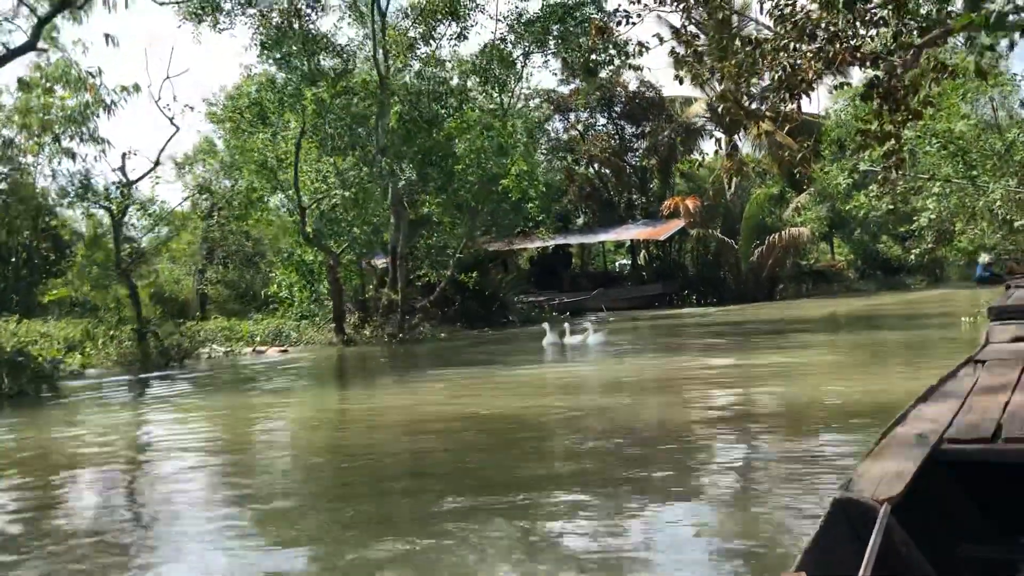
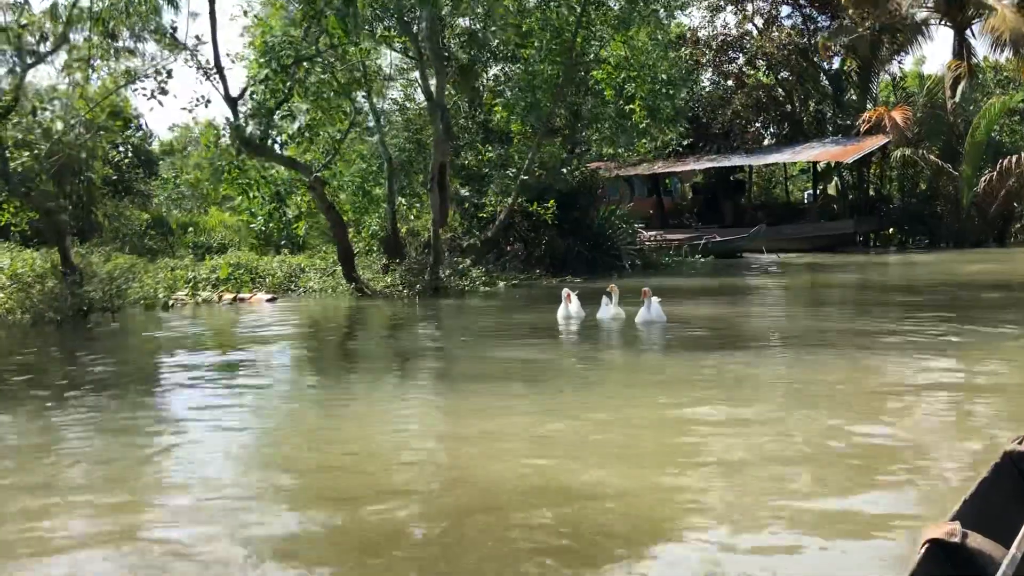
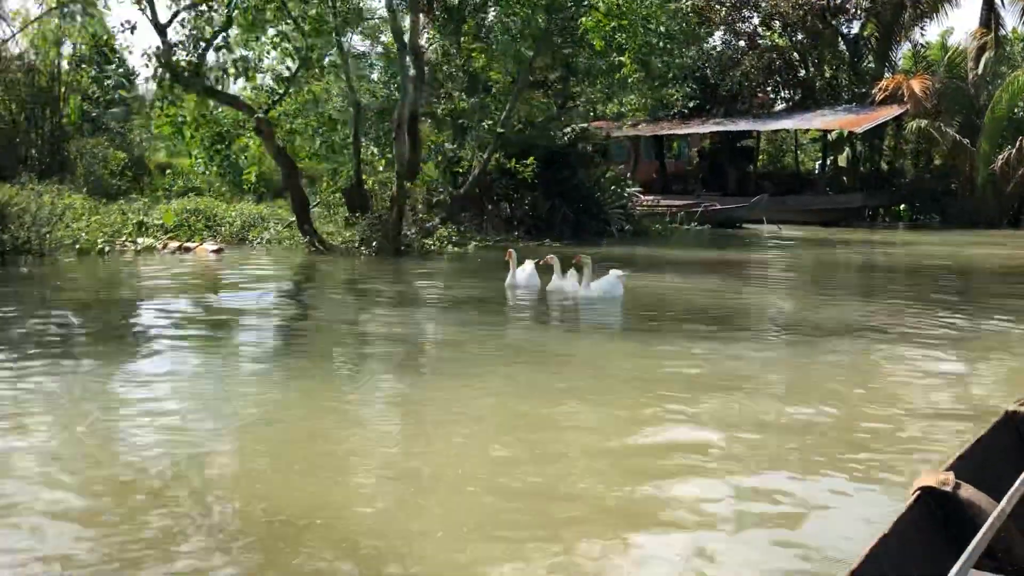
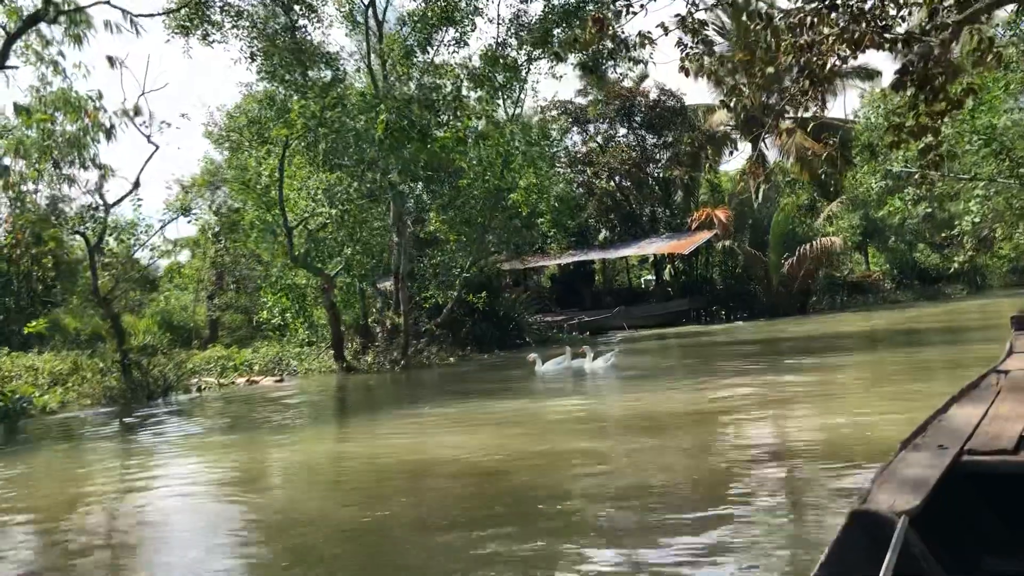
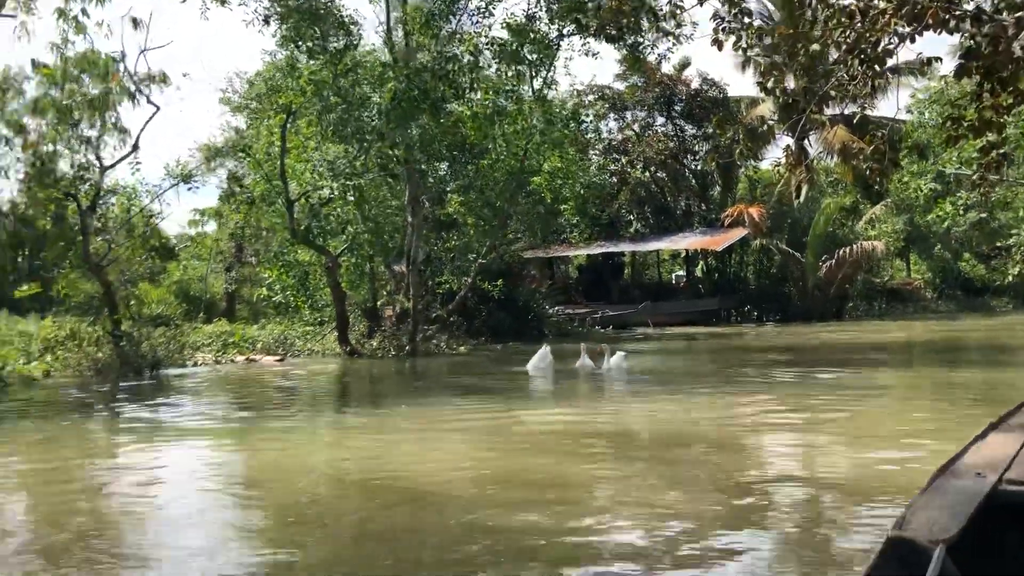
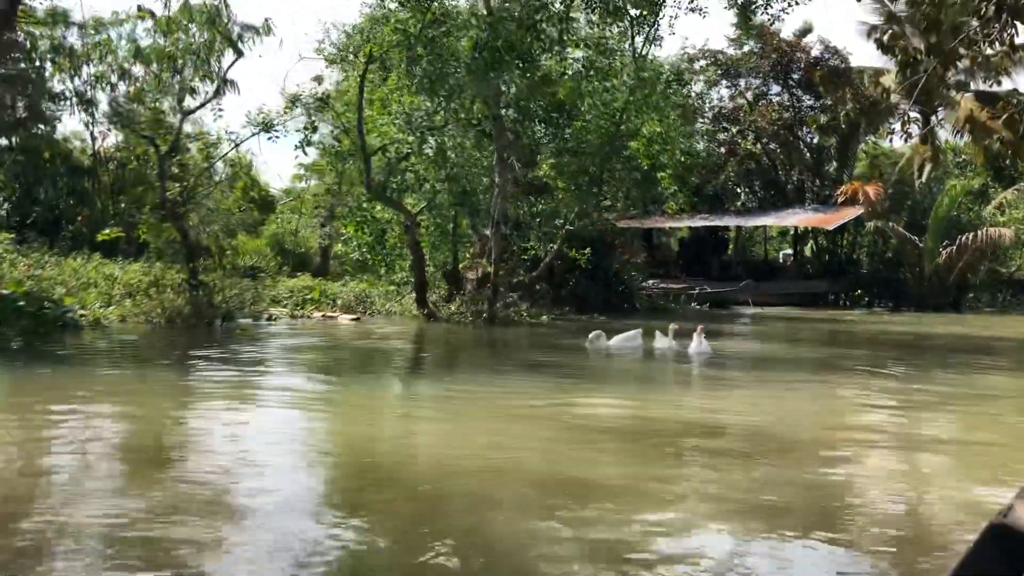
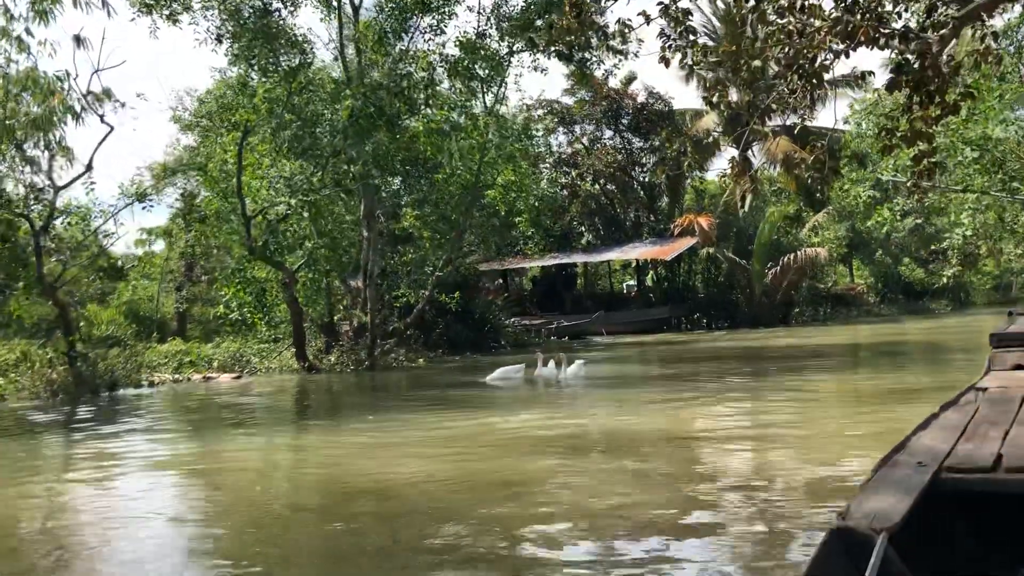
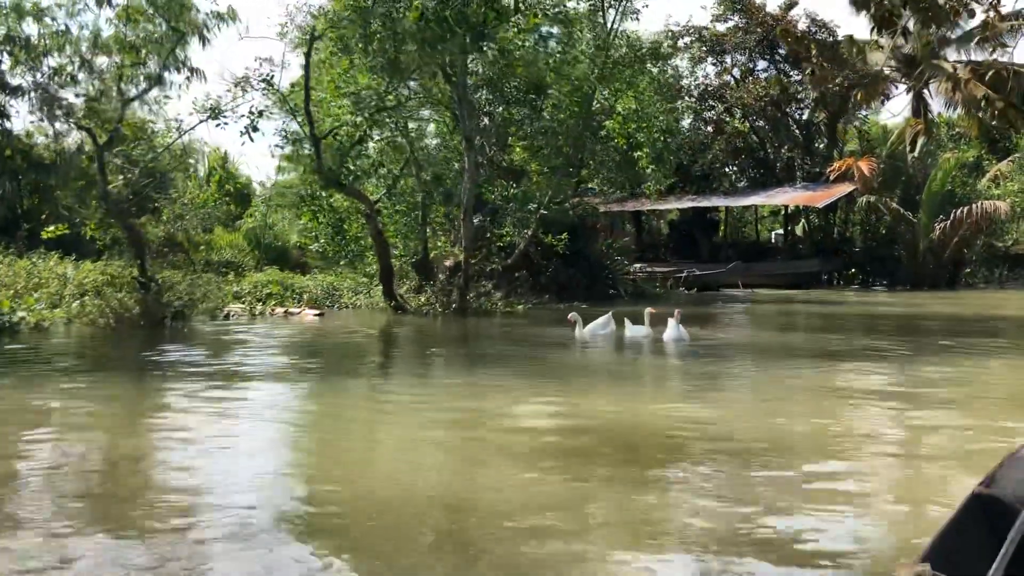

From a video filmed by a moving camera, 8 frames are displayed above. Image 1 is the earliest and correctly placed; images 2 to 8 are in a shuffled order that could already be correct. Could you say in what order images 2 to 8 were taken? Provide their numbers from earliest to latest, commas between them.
4, 7, 5, 6, 8, 2, 3
